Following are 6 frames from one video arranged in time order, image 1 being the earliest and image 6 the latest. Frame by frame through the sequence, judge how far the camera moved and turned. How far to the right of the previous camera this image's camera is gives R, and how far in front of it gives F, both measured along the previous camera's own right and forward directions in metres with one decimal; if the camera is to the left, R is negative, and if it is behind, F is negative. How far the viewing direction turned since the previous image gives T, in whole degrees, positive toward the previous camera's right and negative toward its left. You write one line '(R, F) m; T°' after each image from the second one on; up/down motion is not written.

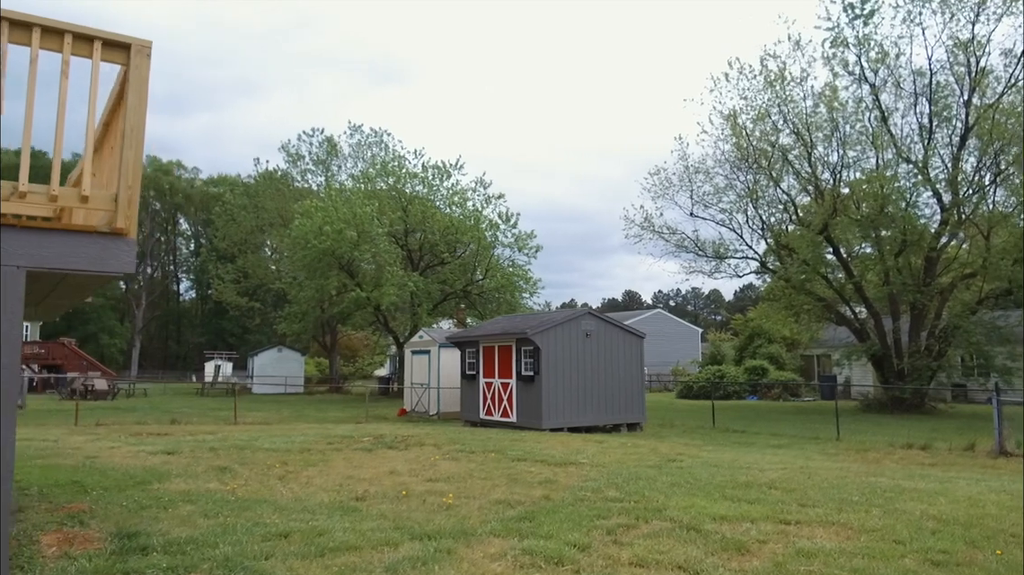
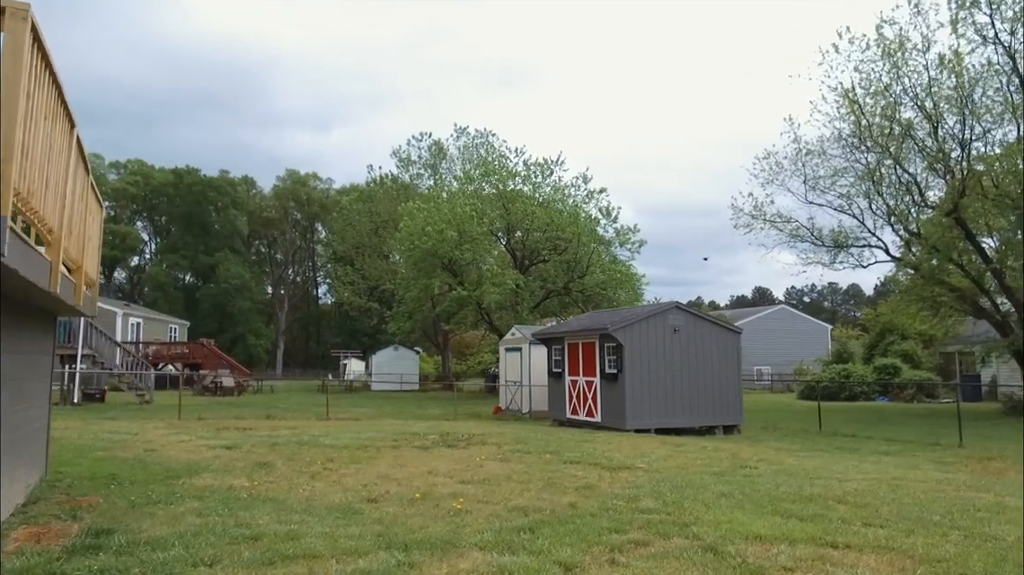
(+0.9, +0.7) m; -9°
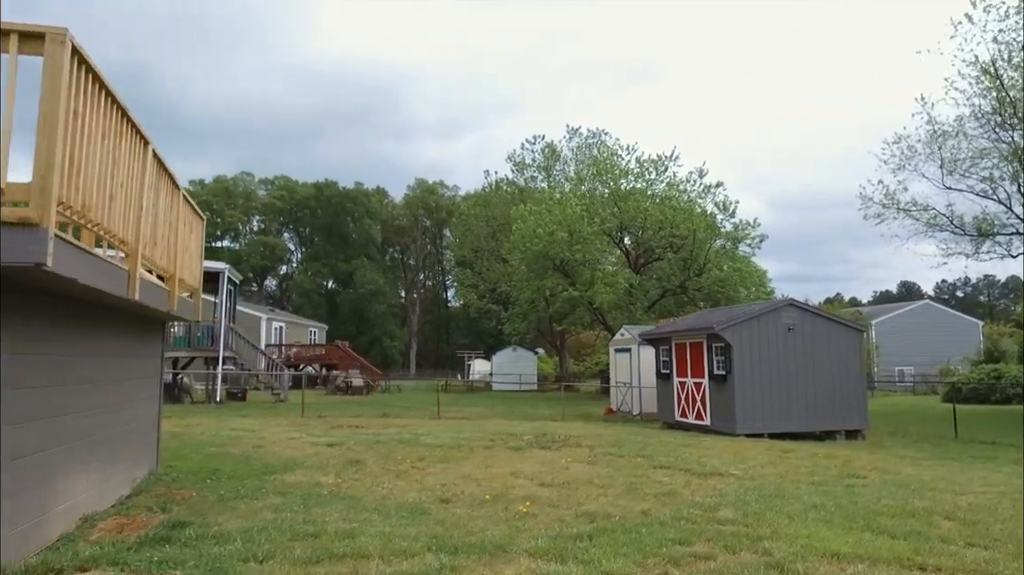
(+0.5, +0.2) m; -10°
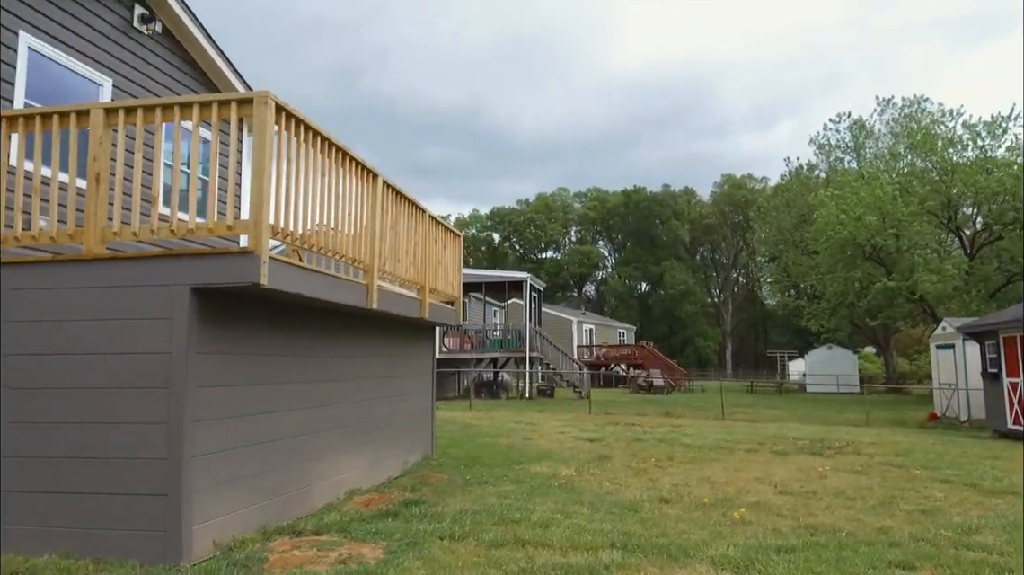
(+0.9, +0.1) m; -24°
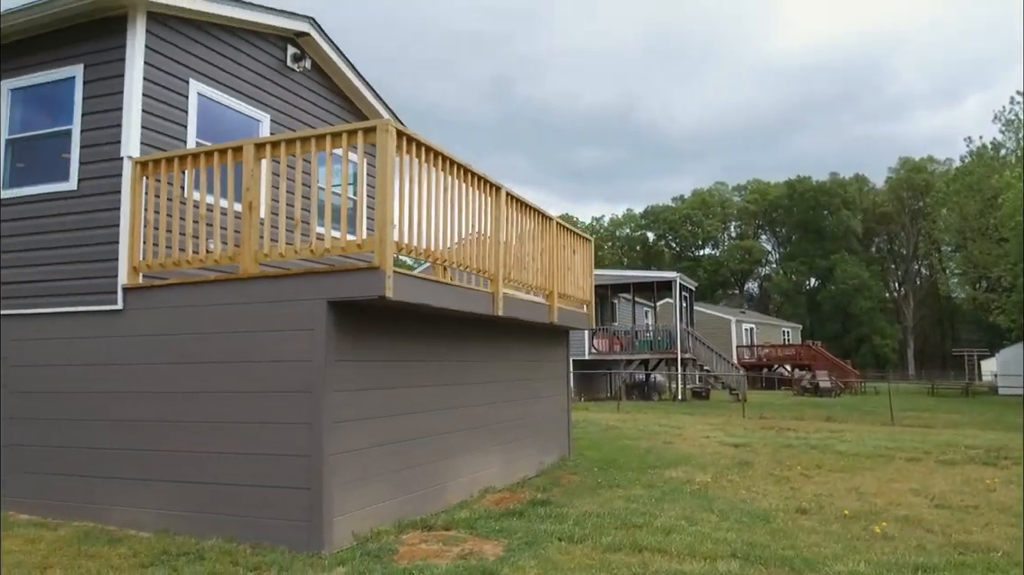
(+0.3, -0.1) m; -12°
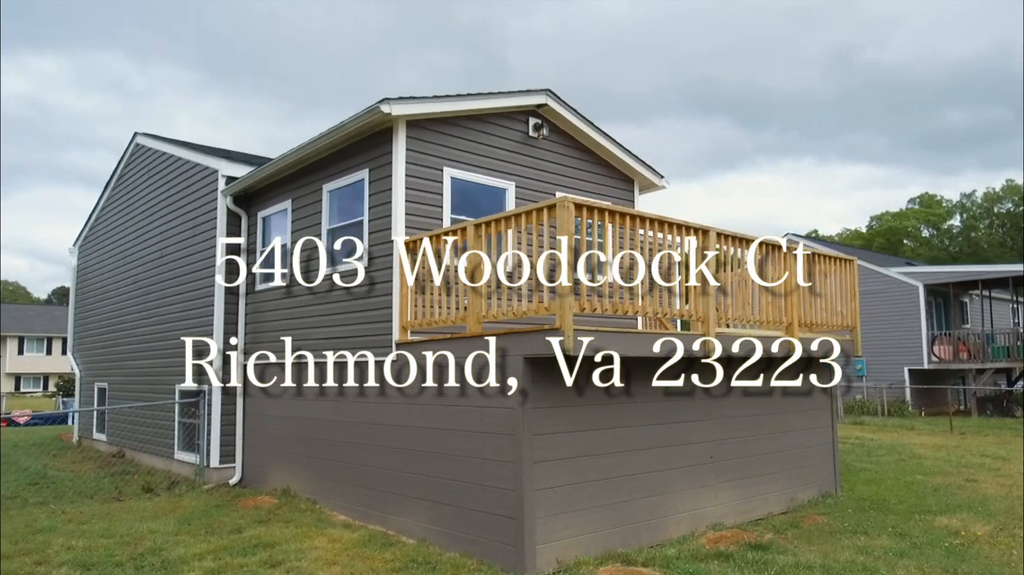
(+1.3, -0.3) m; -26°
